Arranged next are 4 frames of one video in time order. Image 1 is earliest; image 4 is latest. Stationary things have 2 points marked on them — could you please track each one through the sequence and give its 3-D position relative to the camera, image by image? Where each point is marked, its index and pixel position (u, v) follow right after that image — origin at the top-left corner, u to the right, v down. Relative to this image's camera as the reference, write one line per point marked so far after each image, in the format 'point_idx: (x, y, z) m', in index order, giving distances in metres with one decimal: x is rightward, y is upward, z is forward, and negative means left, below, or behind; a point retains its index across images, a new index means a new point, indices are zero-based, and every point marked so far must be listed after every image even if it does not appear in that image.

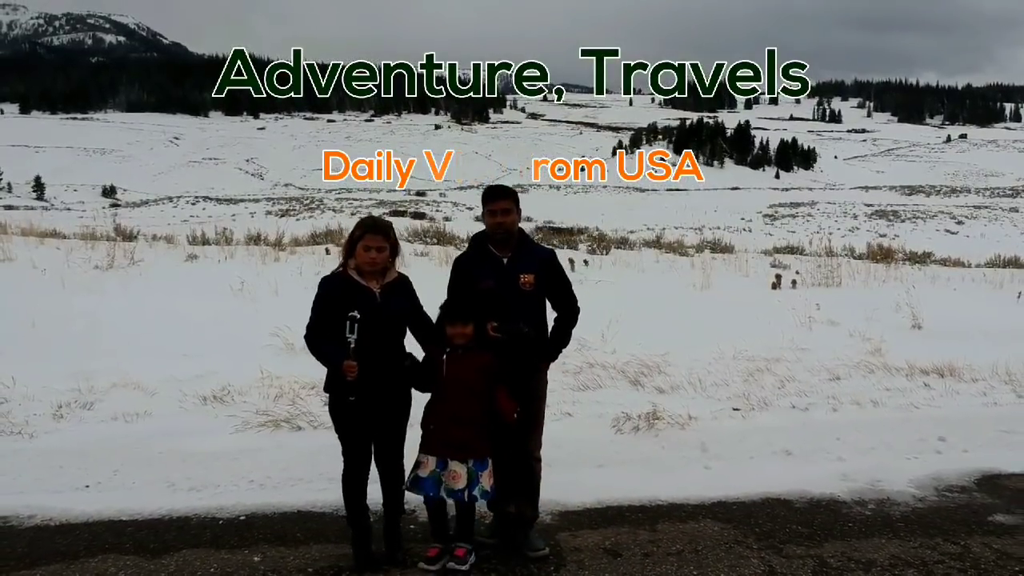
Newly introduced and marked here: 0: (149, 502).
0: (-1.1, -0.7, +3.2) m
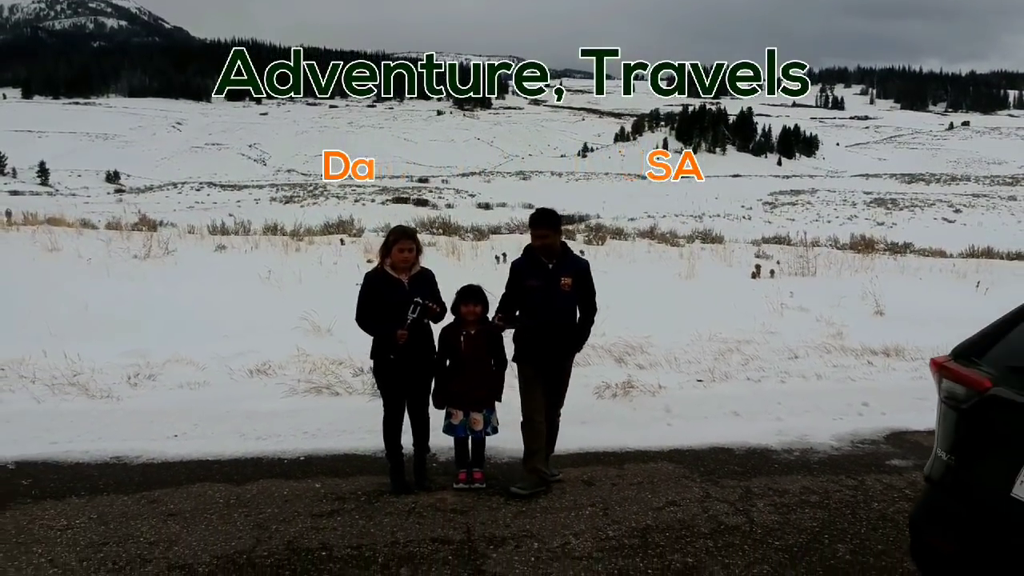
0: (-1.1, -0.6, +4.0) m
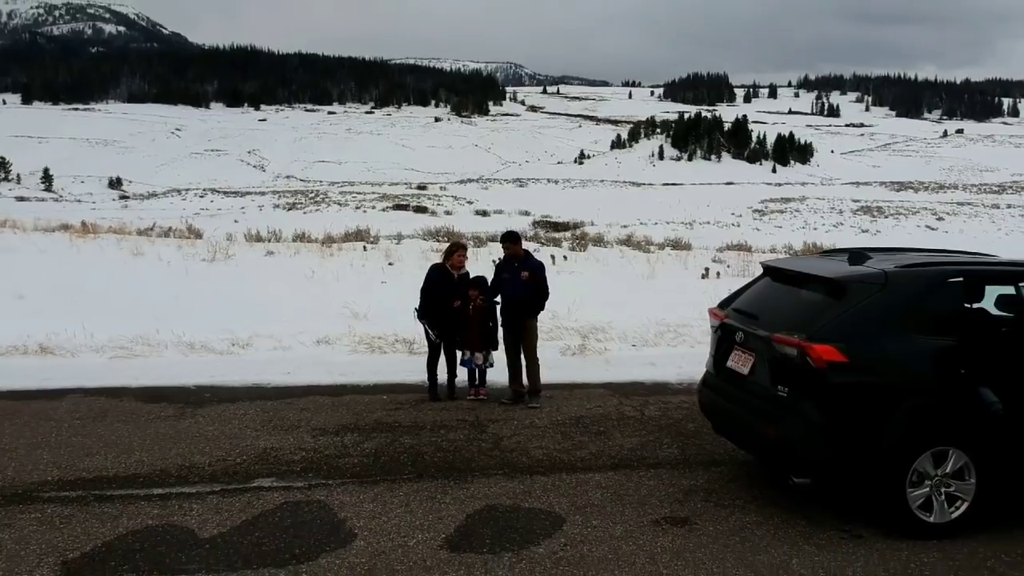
0: (-1.2, -0.6, +6.3) m
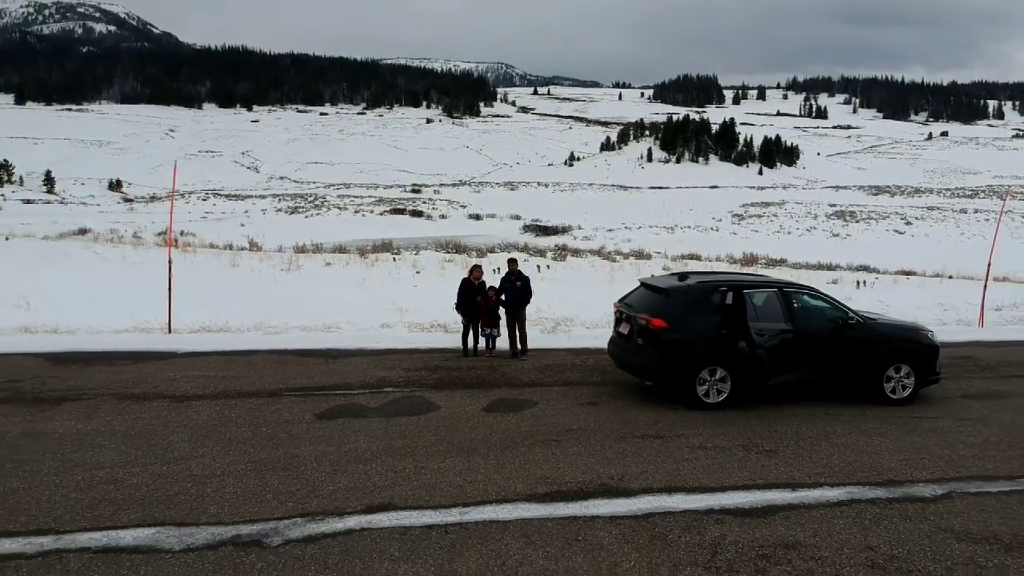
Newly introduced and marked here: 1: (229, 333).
0: (-1.2, -0.6, +10.6) m
1: (-3.2, -0.5, +11.2) m
